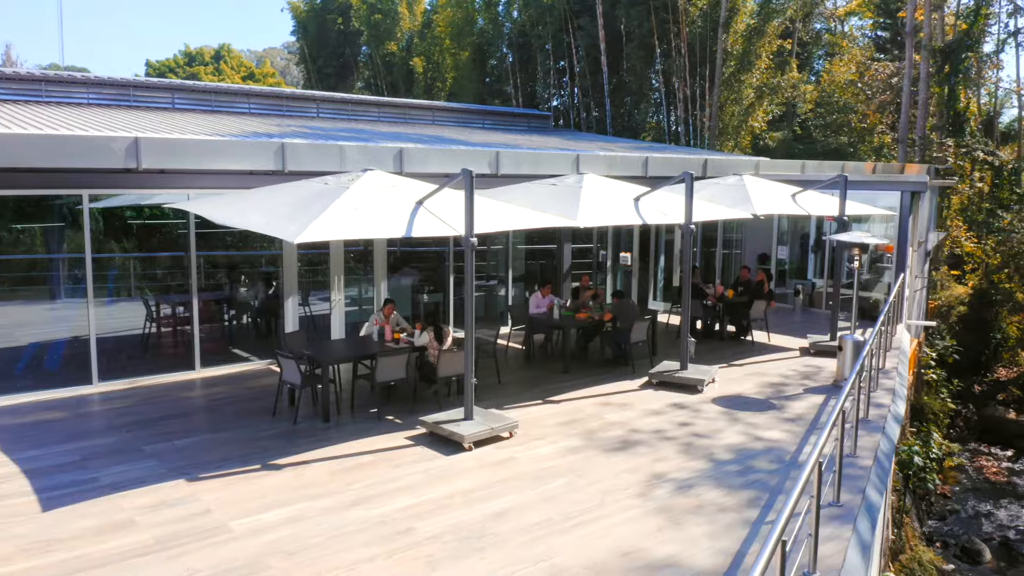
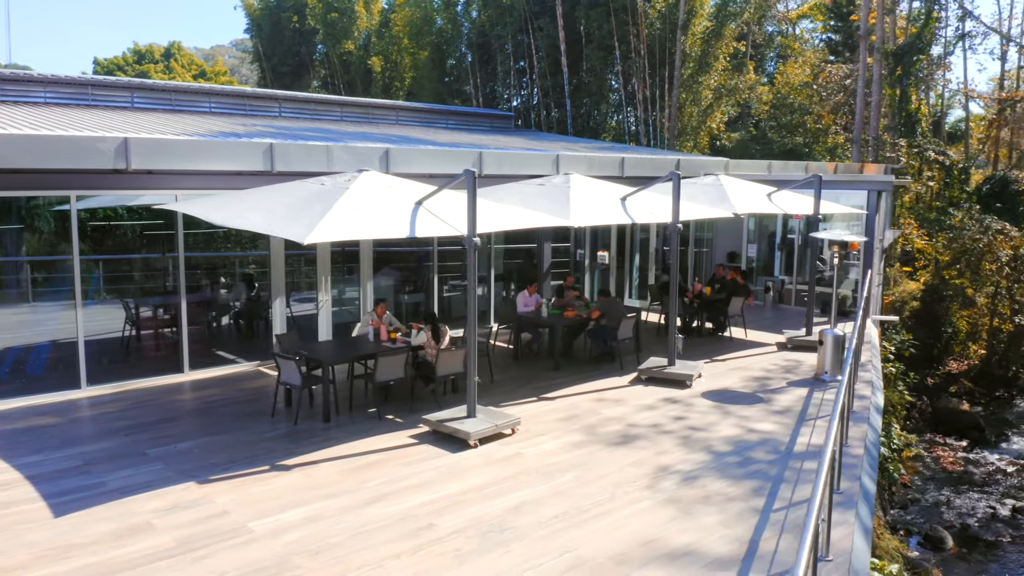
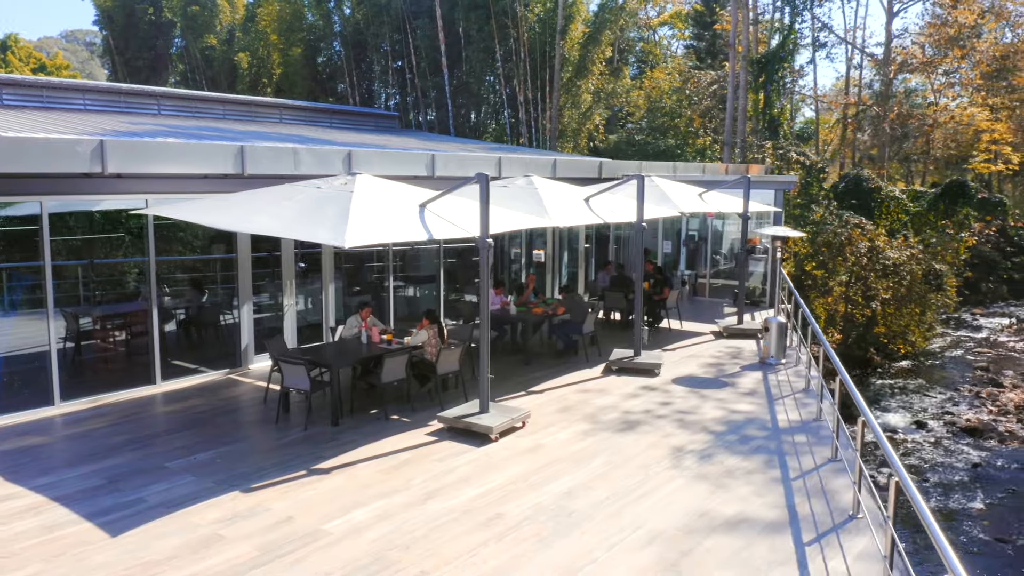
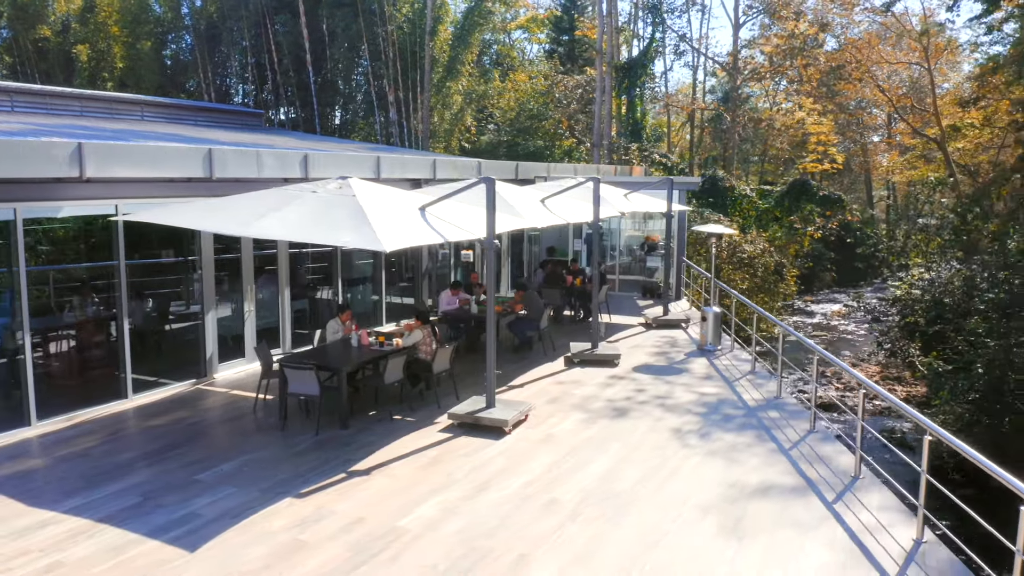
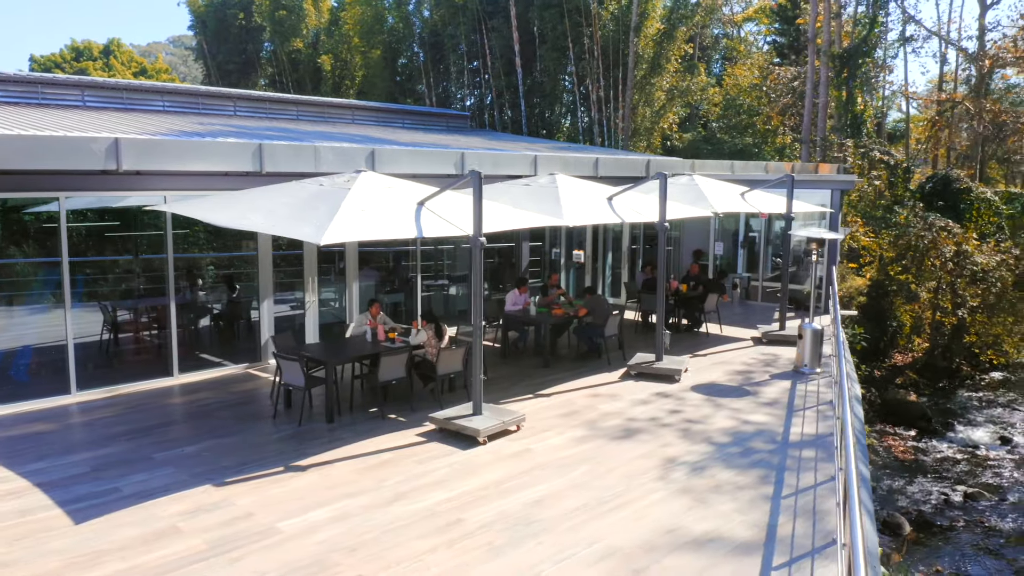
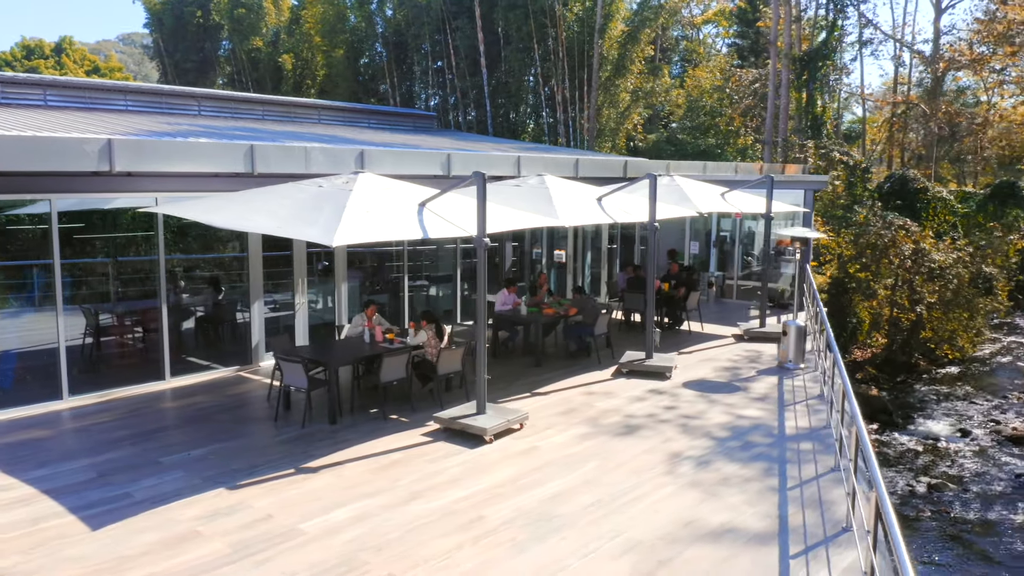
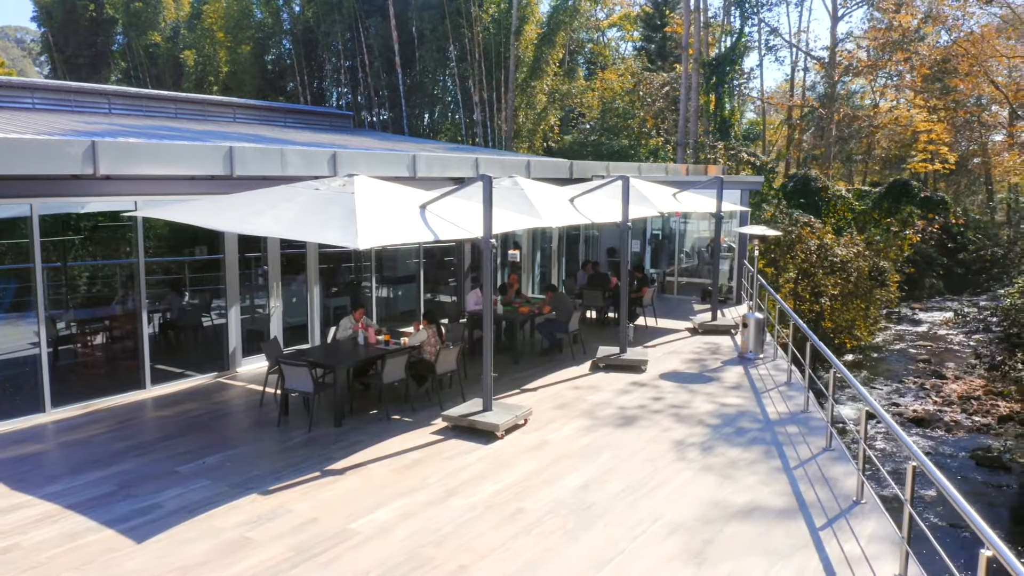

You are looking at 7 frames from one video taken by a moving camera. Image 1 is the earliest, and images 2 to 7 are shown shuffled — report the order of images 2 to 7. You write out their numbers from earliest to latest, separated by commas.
2, 5, 6, 3, 7, 4
